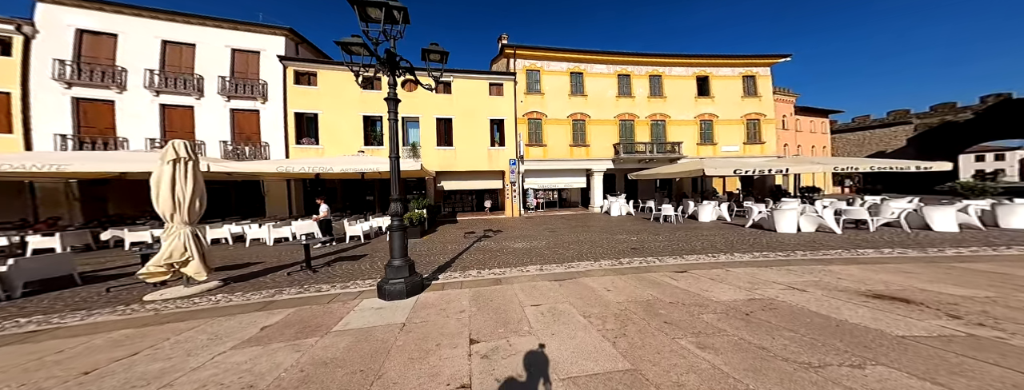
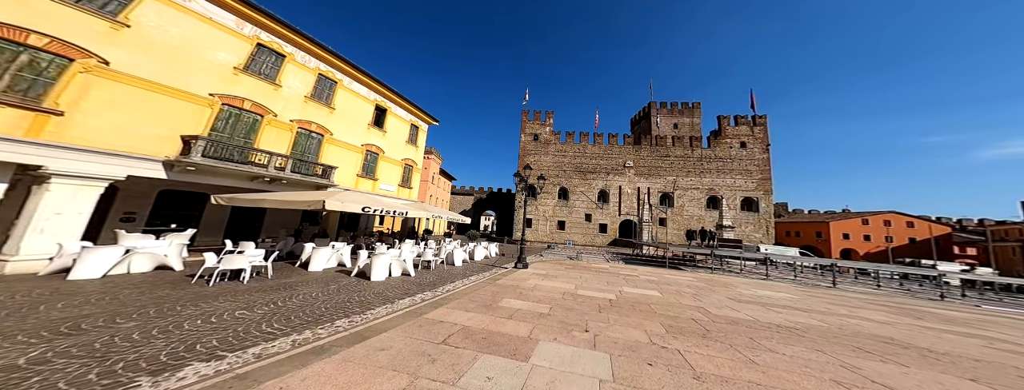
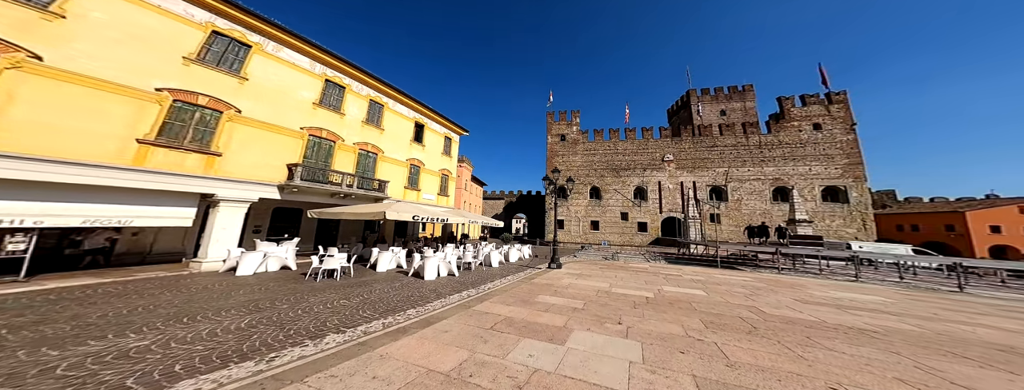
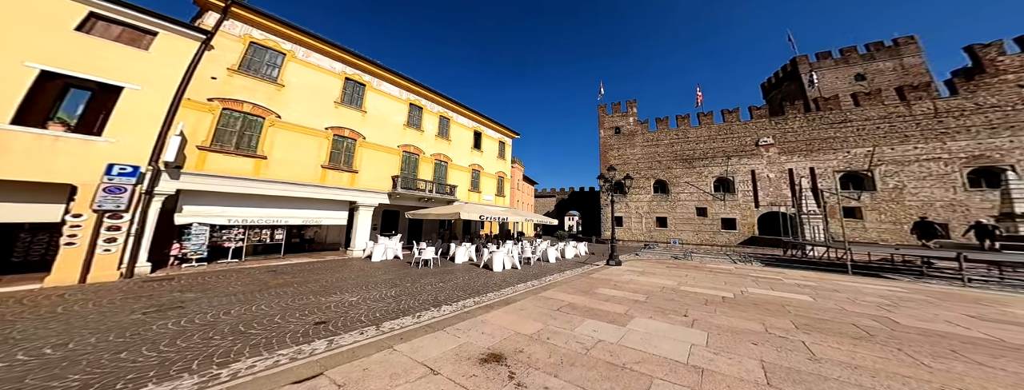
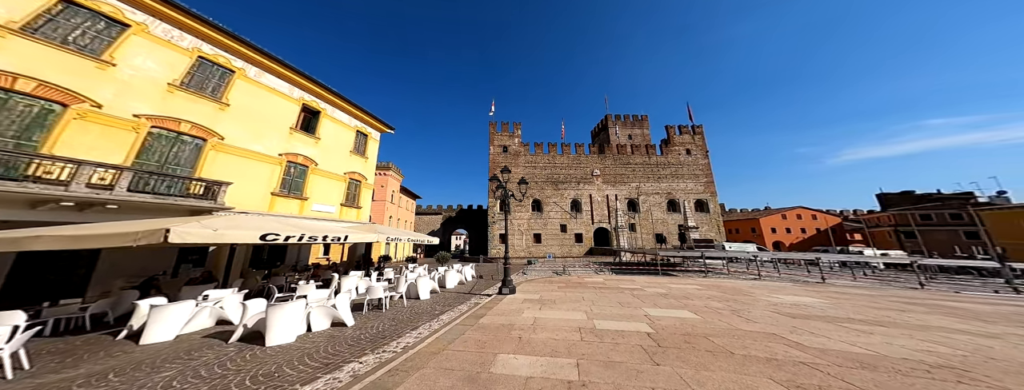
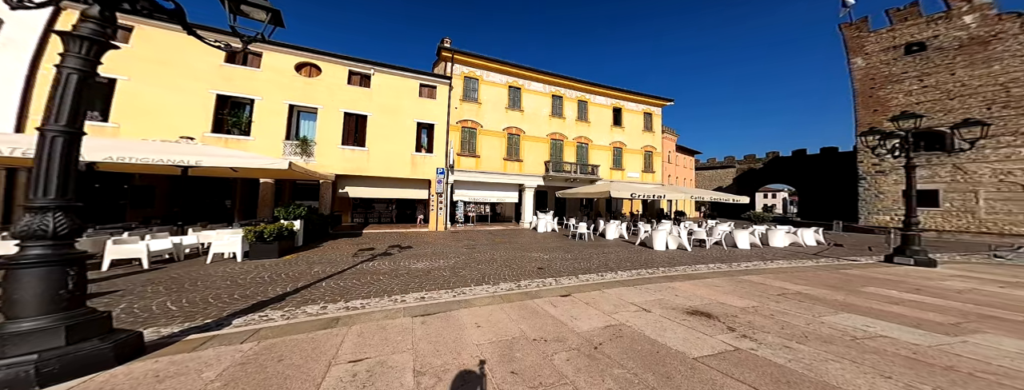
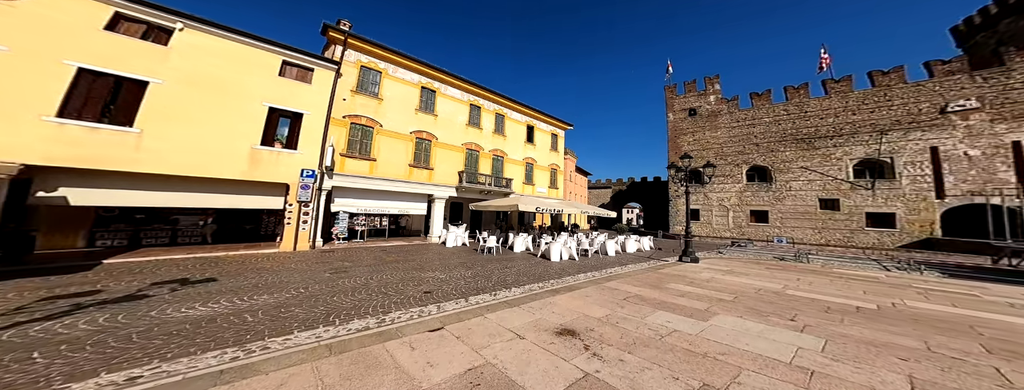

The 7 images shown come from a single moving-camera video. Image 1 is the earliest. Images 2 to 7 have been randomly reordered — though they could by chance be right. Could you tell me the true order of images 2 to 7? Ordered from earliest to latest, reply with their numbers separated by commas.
6, 7, 4, 3, 2, 5
